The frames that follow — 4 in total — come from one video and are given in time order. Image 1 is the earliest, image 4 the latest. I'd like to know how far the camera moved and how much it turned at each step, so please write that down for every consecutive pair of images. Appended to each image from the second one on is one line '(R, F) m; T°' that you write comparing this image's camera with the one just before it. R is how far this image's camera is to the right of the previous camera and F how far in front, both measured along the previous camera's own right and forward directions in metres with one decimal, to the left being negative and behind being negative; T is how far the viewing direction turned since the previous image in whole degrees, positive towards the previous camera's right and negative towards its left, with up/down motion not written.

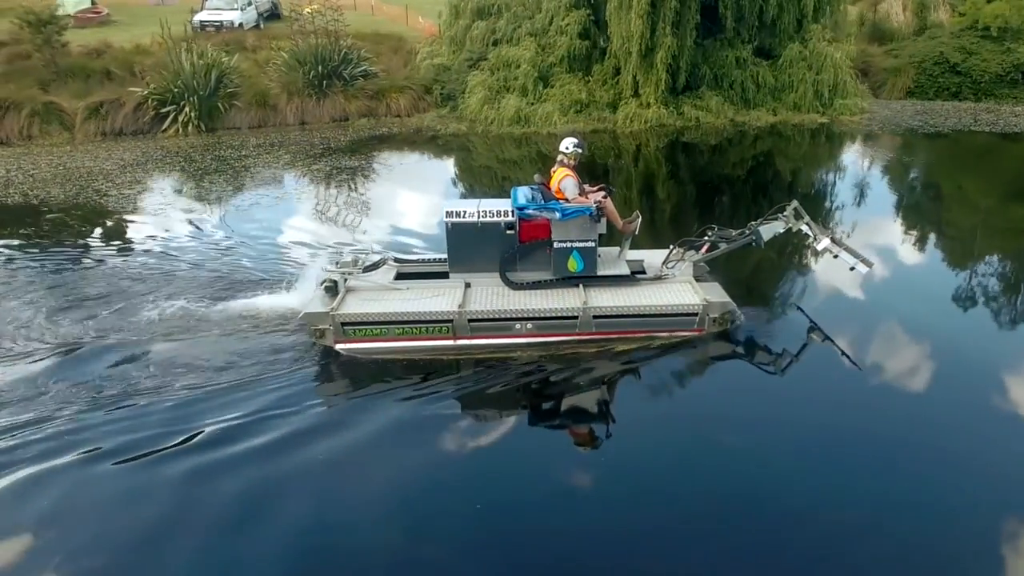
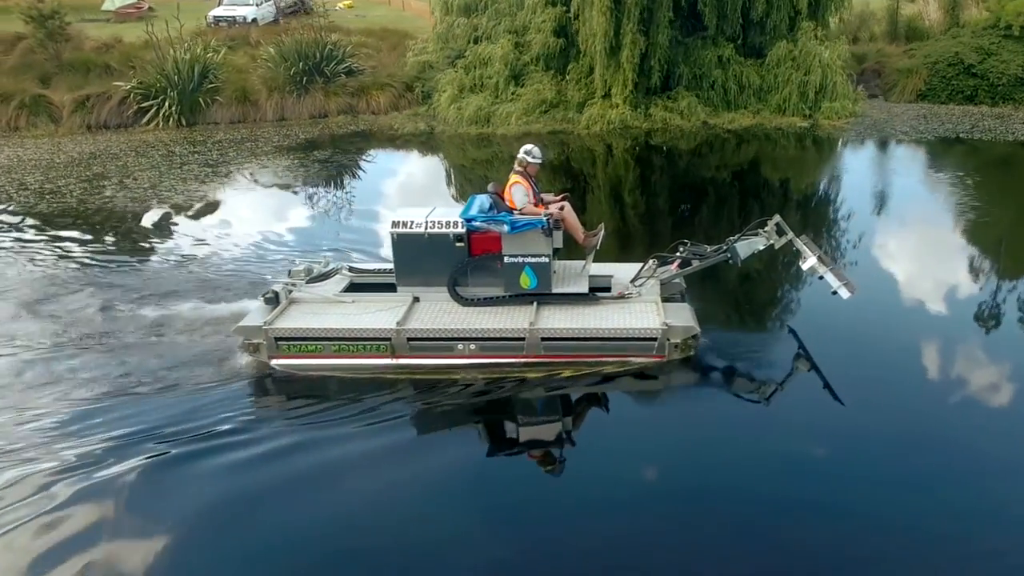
(+1.4, +0.3) m; -6°
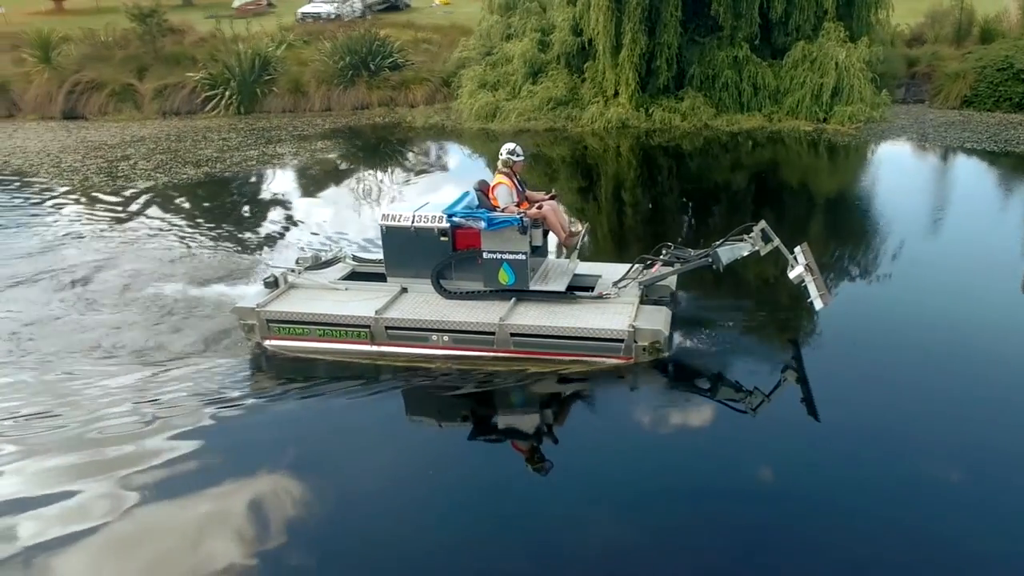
(+1.8, -0.1) m; -11°
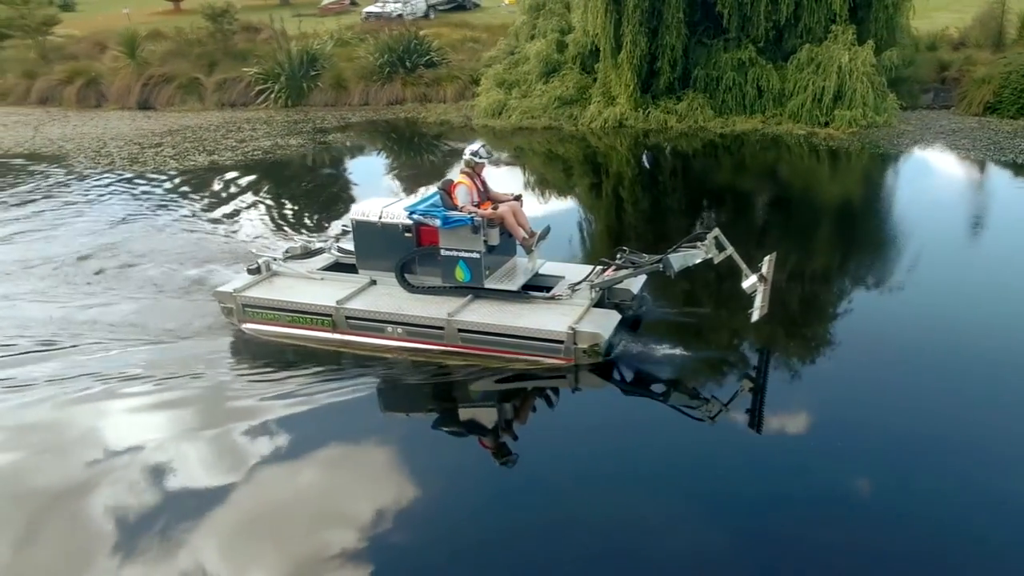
(+1.4, -0.2) m; -8°
